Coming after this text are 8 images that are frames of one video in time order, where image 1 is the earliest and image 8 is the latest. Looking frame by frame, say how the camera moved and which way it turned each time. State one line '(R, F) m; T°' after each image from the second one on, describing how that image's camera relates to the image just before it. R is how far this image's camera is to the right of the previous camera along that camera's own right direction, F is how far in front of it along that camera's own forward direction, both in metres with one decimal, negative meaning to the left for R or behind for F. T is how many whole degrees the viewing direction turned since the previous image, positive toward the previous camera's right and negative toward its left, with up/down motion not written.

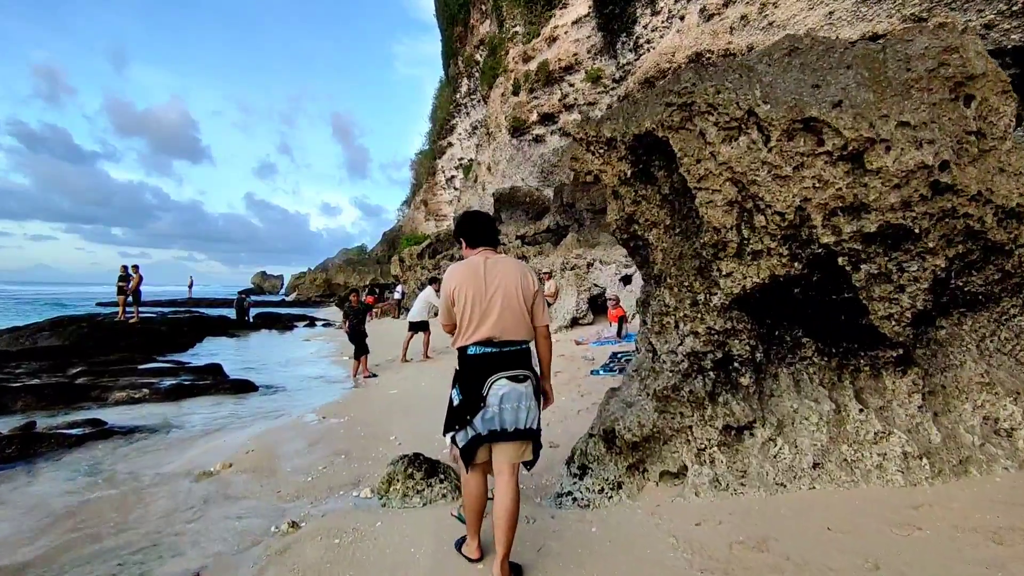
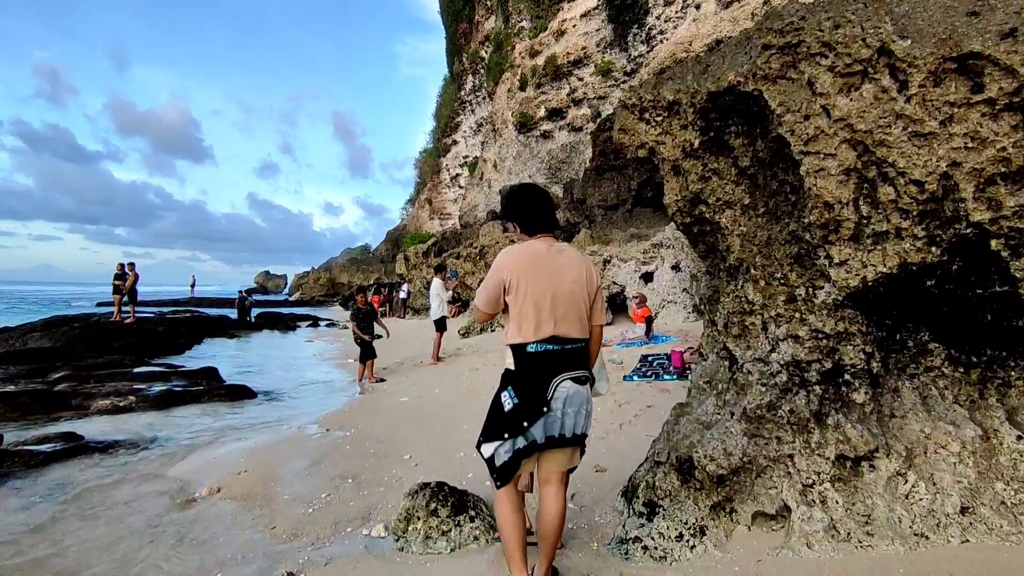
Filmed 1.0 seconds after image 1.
(-0.2, +0.7) m; 0°
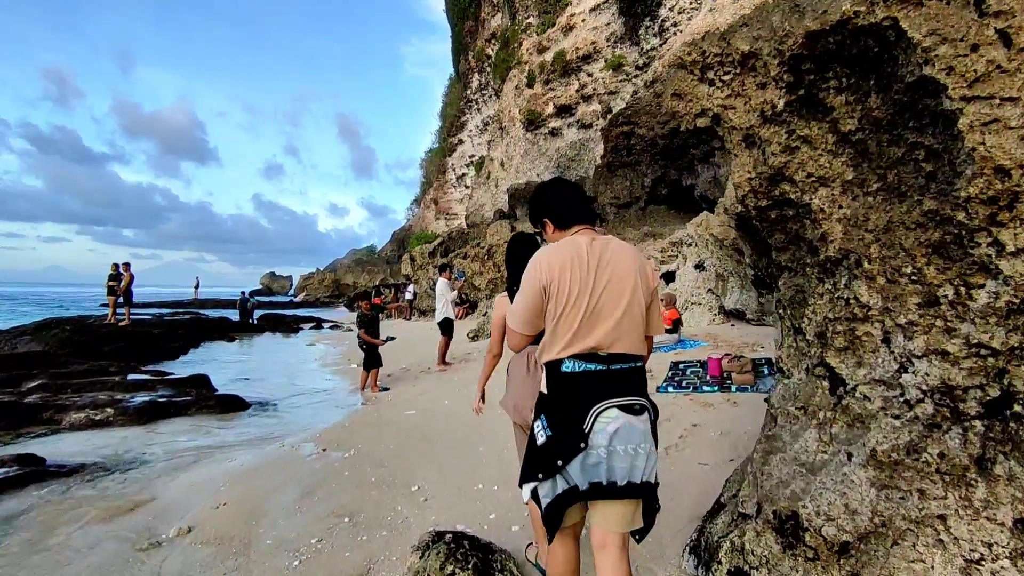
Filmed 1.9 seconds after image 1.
(-0.1, +0.7) m; -1°
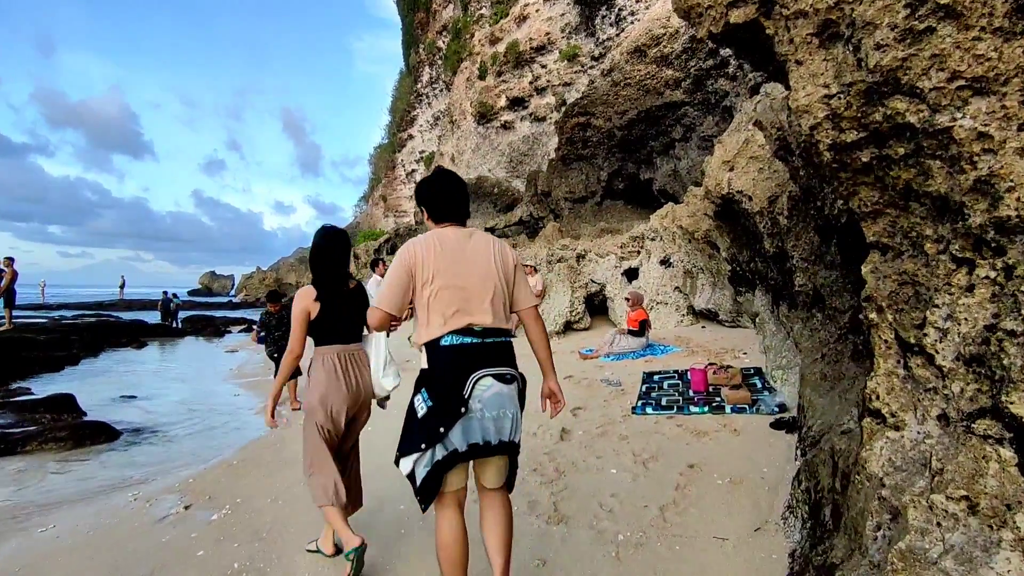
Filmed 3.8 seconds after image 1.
(+0.1, +1.3) m; +5°
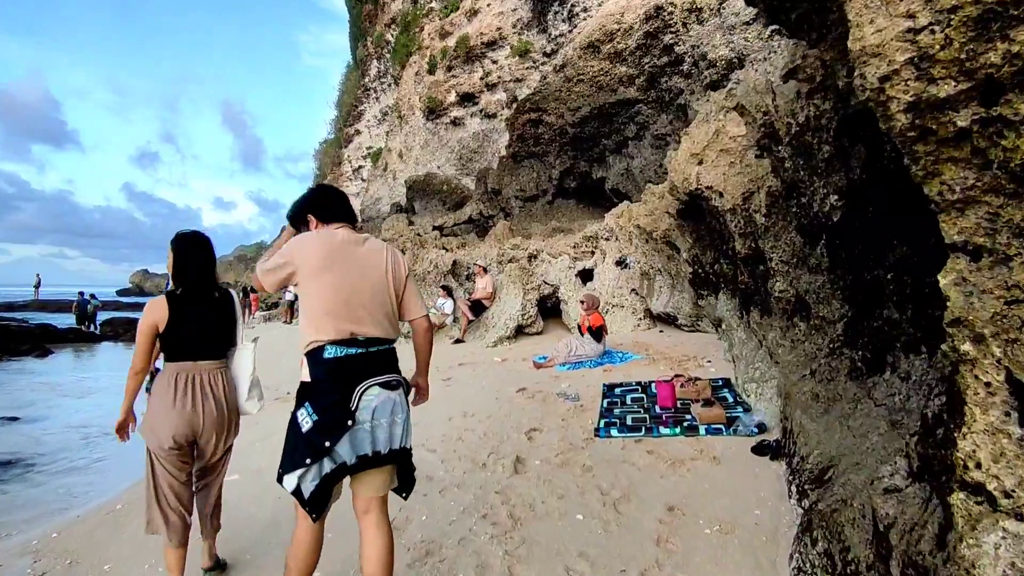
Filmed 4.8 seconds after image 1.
(0.0, +0.7) m; +5°
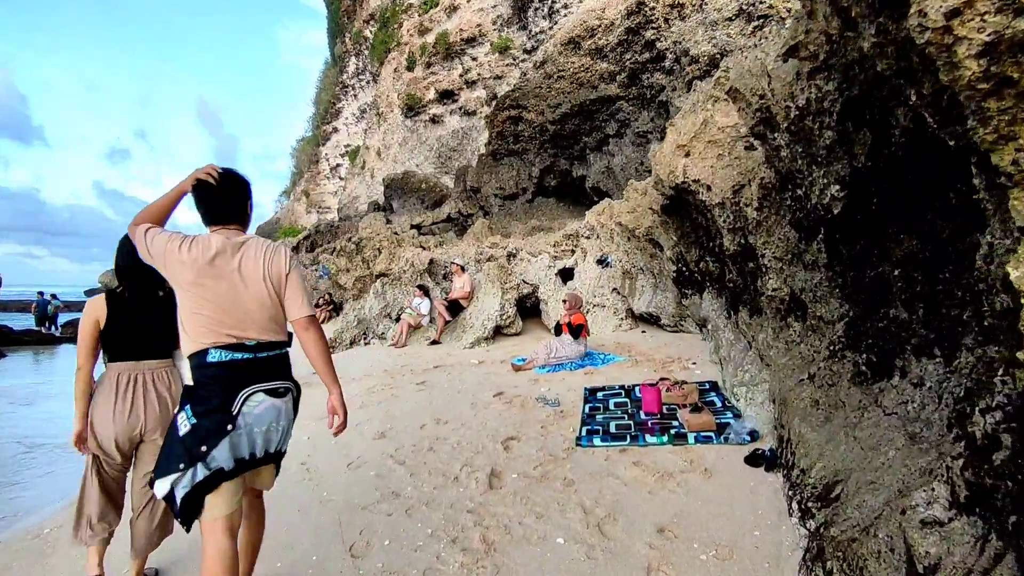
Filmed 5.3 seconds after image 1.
(0.0, +0.3) m; +2°
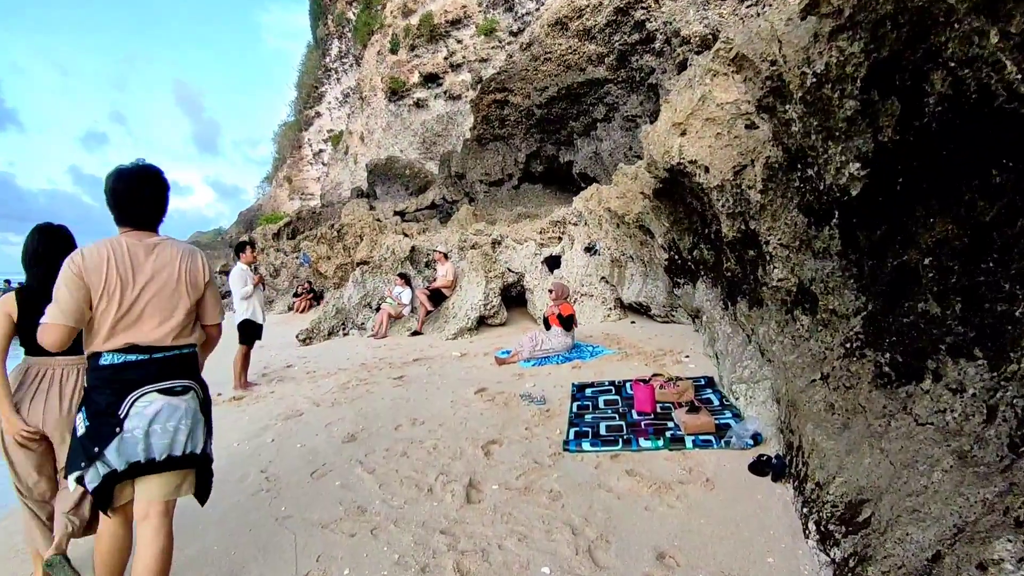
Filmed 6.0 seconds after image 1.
(0.0, +0.4) m; +1°
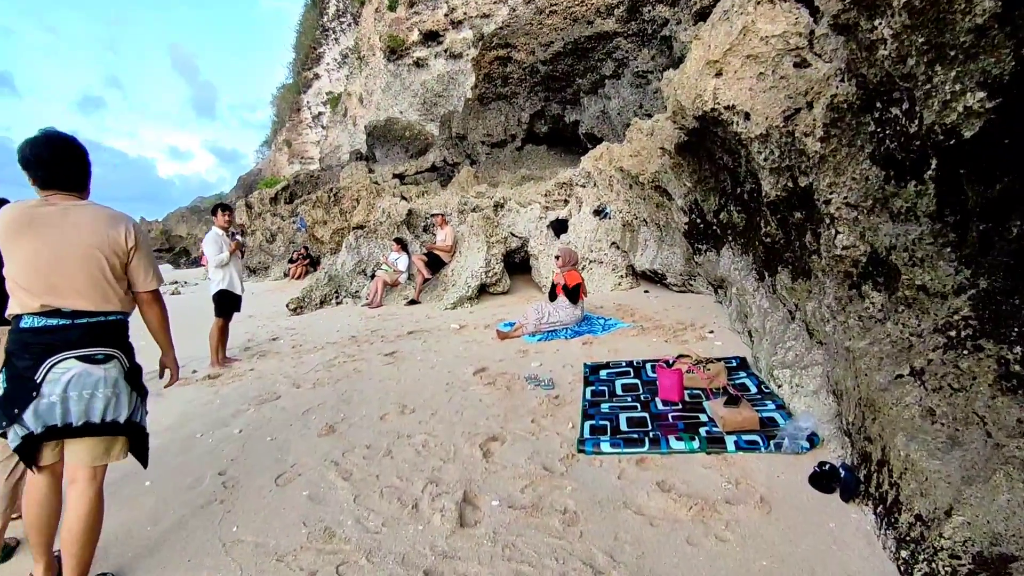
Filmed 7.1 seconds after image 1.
(0.0, +0.7) m; 0°
